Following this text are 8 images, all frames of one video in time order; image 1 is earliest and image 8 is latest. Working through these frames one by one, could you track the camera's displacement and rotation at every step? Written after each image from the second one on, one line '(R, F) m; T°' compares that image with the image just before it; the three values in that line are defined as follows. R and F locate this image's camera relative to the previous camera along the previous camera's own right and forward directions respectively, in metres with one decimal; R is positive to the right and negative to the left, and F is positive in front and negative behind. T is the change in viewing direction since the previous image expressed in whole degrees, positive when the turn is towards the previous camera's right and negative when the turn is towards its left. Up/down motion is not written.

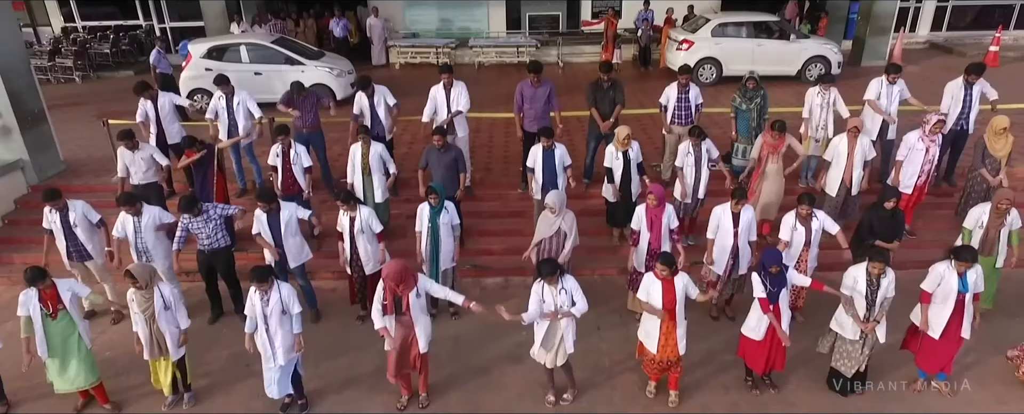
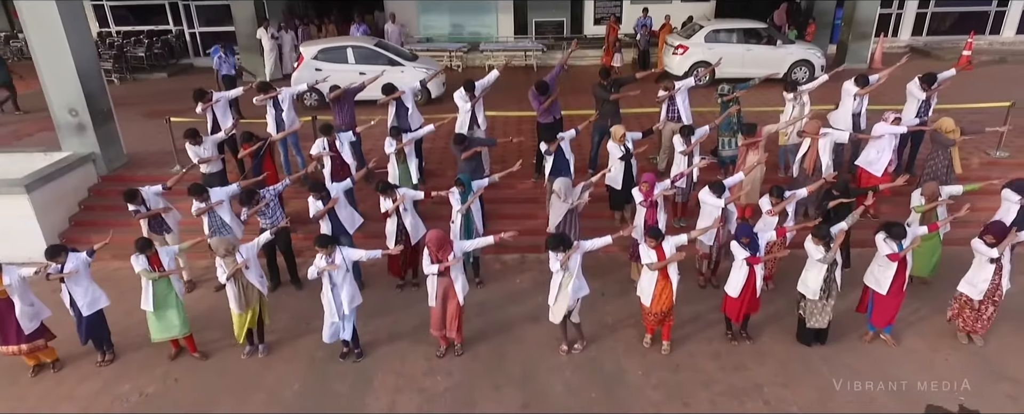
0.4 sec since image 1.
(-0.2, -0.9) m; 0°
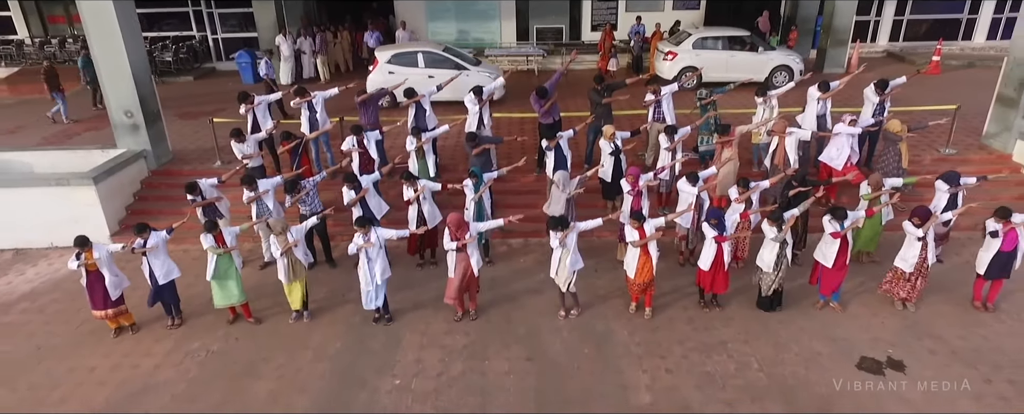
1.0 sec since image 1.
(-0.1, -0.9) m; 0°
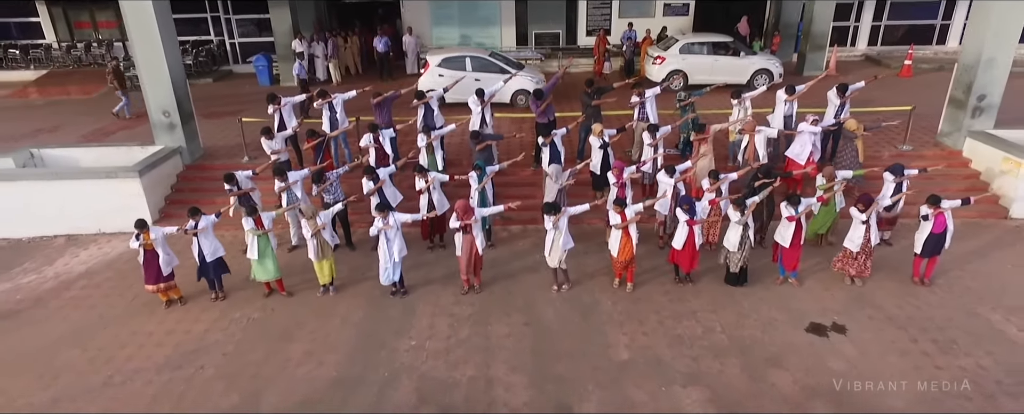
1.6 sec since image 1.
(0.0, -0.9) m; 0°
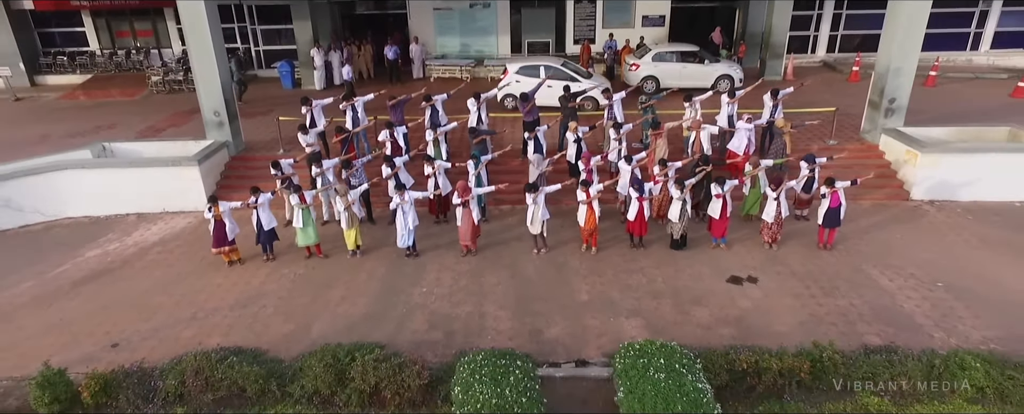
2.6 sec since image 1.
(+0.2, -1.8) m; 0°
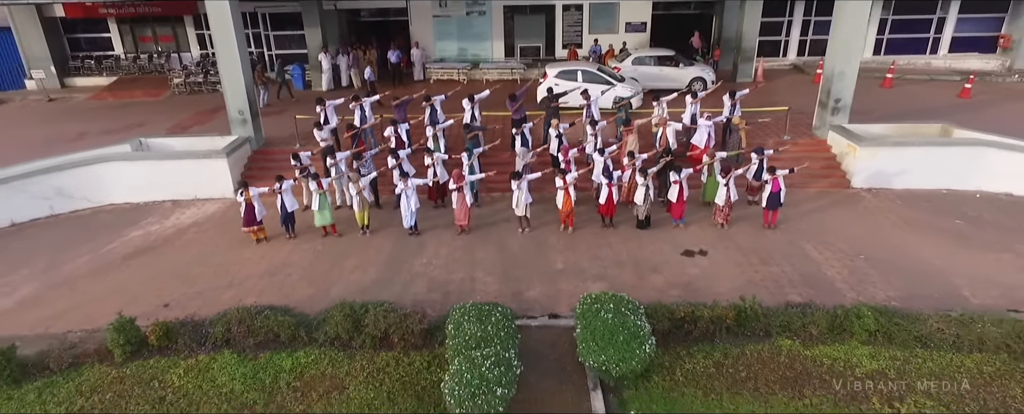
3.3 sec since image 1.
(+0.2, -1.4) m; 0°
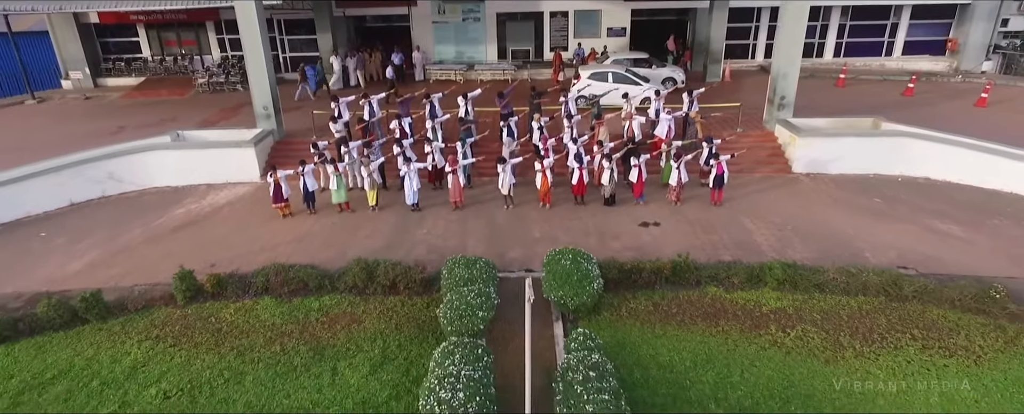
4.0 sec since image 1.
(+0.3, -1.8) m; 0°
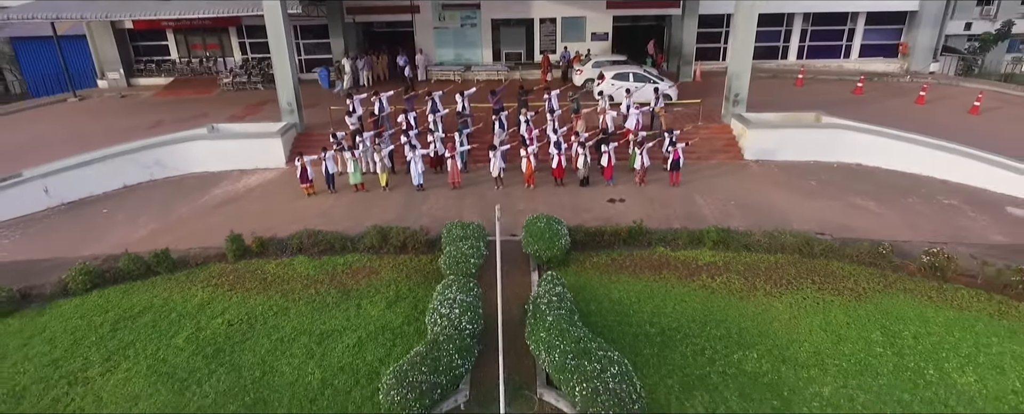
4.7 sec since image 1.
(+0.2, -2.1) m; 0°
